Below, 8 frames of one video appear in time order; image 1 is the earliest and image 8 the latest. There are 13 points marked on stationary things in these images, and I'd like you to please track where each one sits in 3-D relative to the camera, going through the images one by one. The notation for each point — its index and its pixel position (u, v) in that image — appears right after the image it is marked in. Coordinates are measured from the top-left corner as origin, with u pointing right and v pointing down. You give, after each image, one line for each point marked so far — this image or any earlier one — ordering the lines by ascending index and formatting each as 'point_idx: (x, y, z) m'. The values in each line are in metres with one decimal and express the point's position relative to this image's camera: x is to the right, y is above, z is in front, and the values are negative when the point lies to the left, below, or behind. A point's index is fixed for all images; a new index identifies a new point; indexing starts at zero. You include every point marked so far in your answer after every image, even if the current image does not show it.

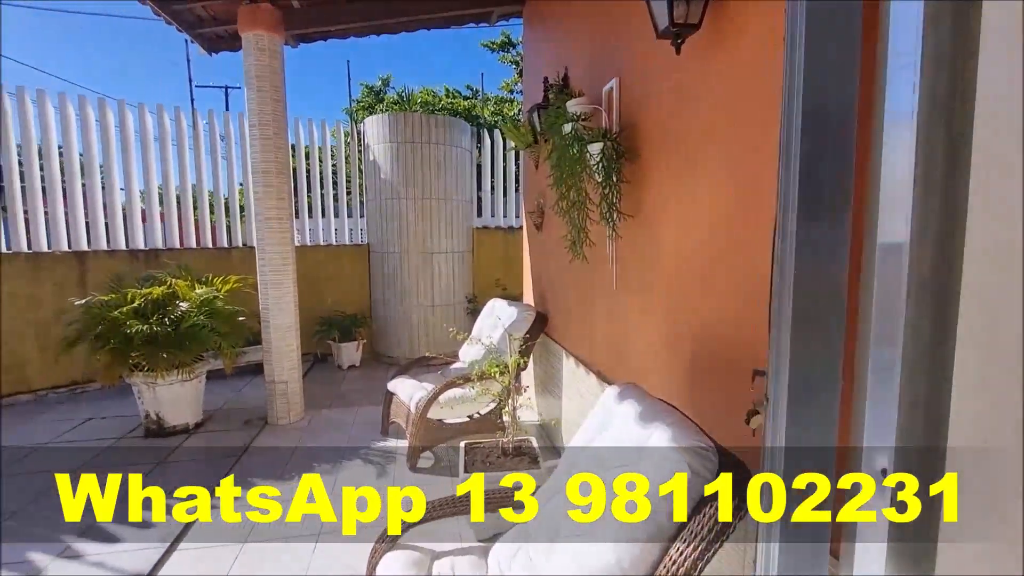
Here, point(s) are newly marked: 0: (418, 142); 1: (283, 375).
0: (-1.0, +1.5, +5.1) m
1: (-1.7, -0.7, +3.7) m
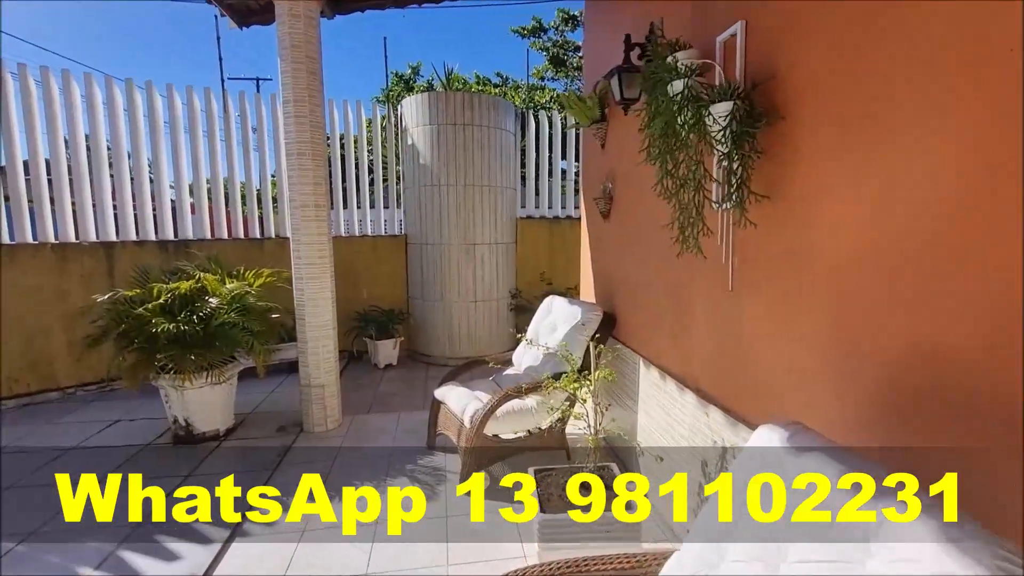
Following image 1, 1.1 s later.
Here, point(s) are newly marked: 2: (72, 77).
0: (-0.5, +1.6, +4.7) m
1: (-1.3, -0.6, +3.3) m
2: (-3.5, +1.7, +3.9) m
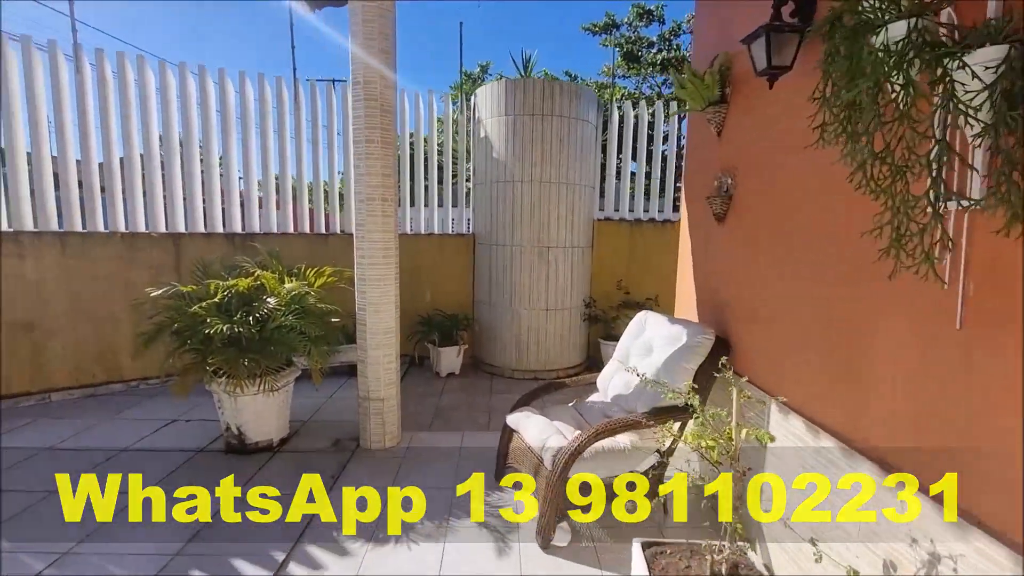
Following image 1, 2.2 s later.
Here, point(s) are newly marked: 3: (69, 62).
0: (+0.2, +1.5, +4.3) m
1: (-0.8, -0.6, +3.0) m
2: (-2.9, +1.8, +3.8) m
3: (-3.3, +1.7, +3.6) m
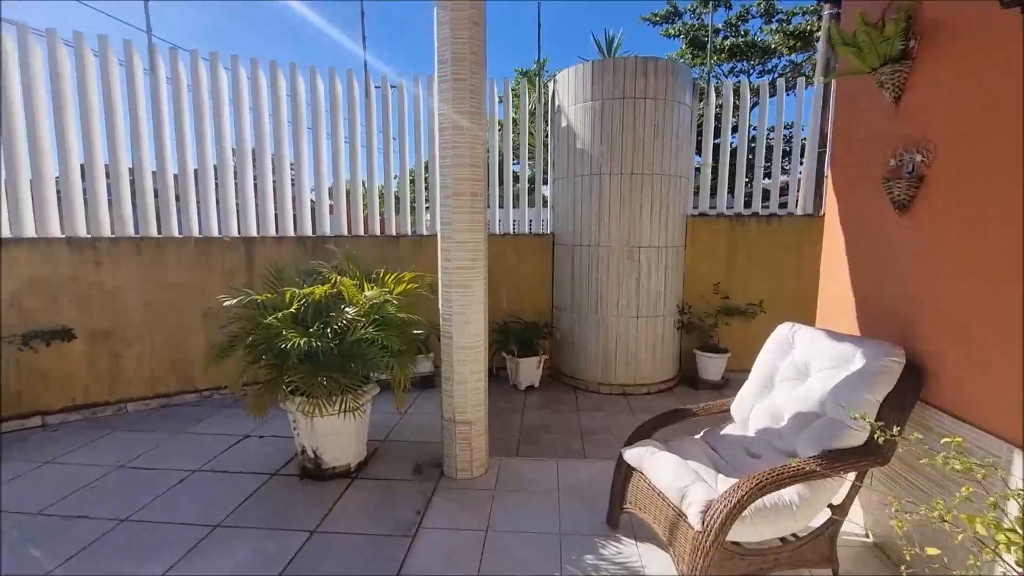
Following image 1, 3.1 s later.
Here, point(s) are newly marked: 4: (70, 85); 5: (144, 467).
0: (+0.9, +1.5, +3.8) m
1: (-0.2, -0.7, +2.6) m
2: (-2.2, +1.7, +3.7) m
3: (-2.6, +1.6, +3.5) m
4: (-3.0, +1.4, +3.3) m
5: (-2.1, -1.0, +2.8) m
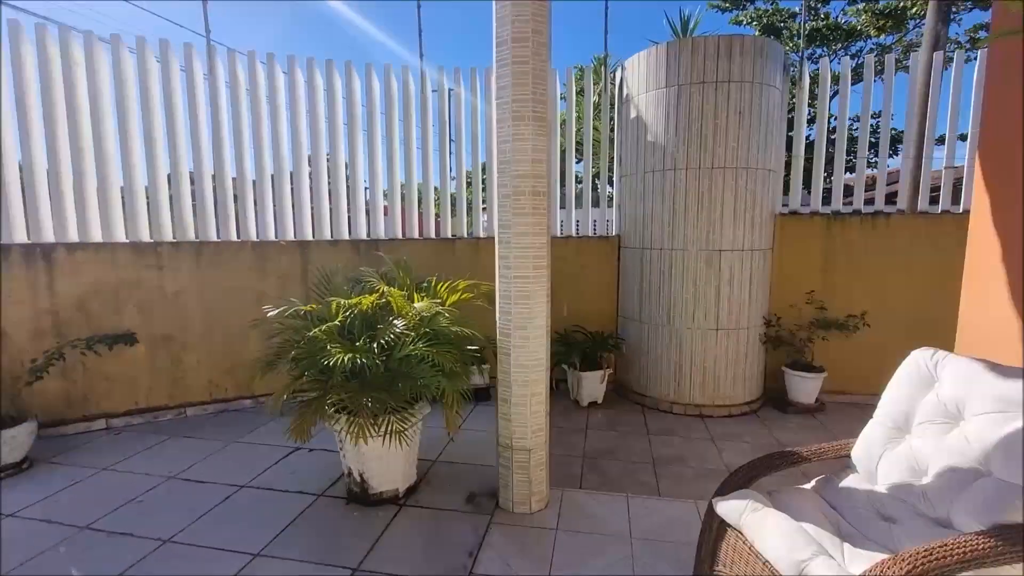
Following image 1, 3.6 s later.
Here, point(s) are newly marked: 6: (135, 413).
0: (+1.4, +1.4, +3.4) m
1: (+0.1, -0.7, +2.3) m
2: (-1.7, +1.7, +3.6) m
3: (-2.2, +1.6, +3.5) m
4: (-2.6, +1.3, +3.3) m
5: (-1.8, -1.1, +2.7) m
6: (-2.7, -0.9, +3.5) m
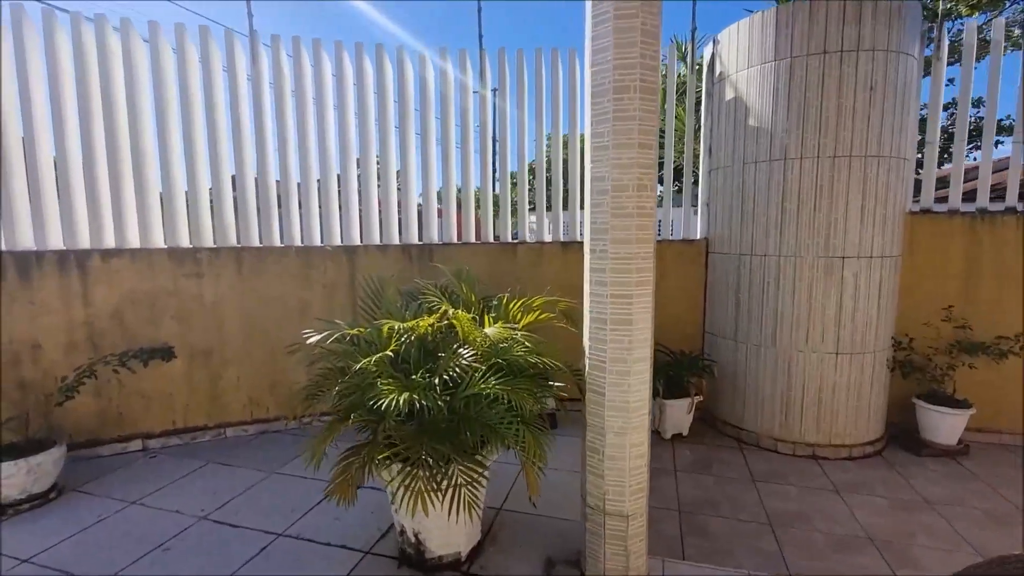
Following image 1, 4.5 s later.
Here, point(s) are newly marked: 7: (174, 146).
0: (+1.8, +1.3, +2.8) m
1: (+0.4, -0.8, +1.8) m
2: (-1.3, +1.6, +3.3) m
3: (-1.7, +1.5, +3.2) m
4: (-2.1, +1.3, +3.0) m
5: (-1.4, -1.1, +2.4) m
6: (-2.2, -1.0, +3.2) m
7: (-2.1, +0.9, +3.1) m
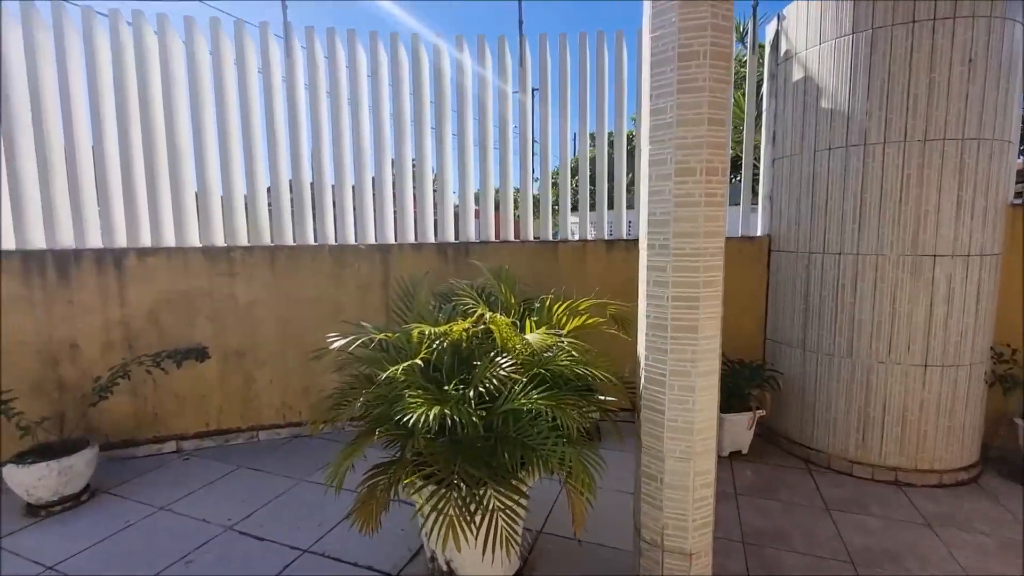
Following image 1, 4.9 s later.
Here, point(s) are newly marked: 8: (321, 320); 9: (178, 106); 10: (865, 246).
0: (+2.1, +1.3, +2.4) m
1: (+0.6, -0.8, +1.6) m
2: (-1.0, +1.6, +3.1) m
3: (-1.5, +1.5, +3.1) m
4: (-1.9, +1.3, +3.0) m
5: (-1.2, -1.1, +2.3) m
6: (-2.0, -1.0, +3.2) m
7: (-1.9, +0.9, +3.0) m
8: (-1.3, -0.2, +3.3) m
9: (-2.0, +1.1, +3.0) m
10: (+1.9, +0.2, +2.6) m
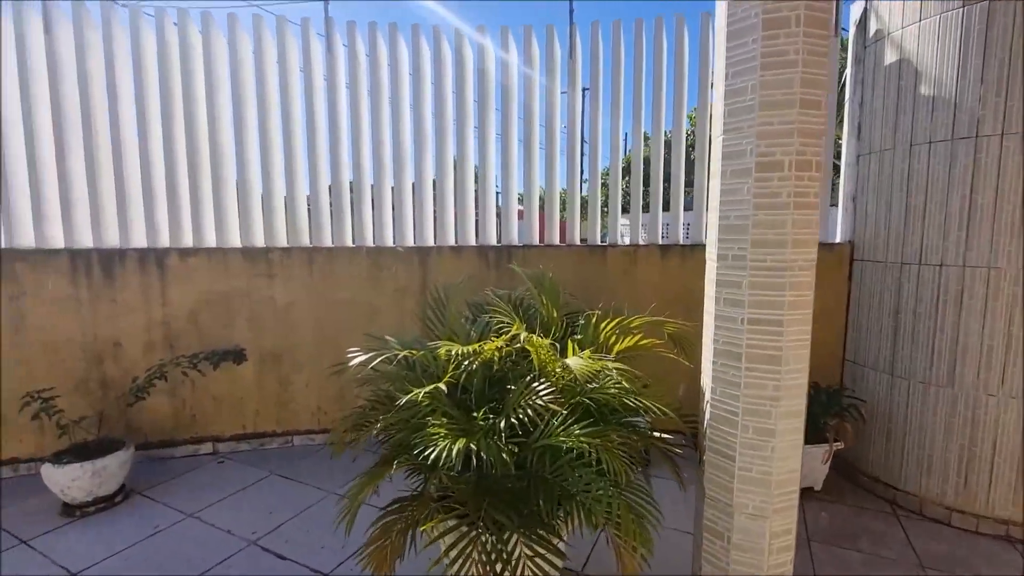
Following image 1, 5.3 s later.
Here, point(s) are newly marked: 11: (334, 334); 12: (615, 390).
0: (+2.3, +1.2, +2.0) m
1: (+0.6, -0.9, +1.3) m
2: (-0.7, +1.6, +3.0) m
3: (-1.2, +1.5, +3.0) m
4: (-1.6, +1.3, +2.9) m
5: (-1.0, -1.2, +2.2) m
6: (-1.7, -1.0, +3.1) m
7: (-1.6, +0.9, +3.0) m
8: (-1.0, -0.2, +3.2) m
9: (-1.8, +1.1, +2.9) m
10: (+2.1, +0.1, +2.2) m
11: (-1.2, -0.3, +3.2) m
12: (+0.3, -0.3, +1.4) m
